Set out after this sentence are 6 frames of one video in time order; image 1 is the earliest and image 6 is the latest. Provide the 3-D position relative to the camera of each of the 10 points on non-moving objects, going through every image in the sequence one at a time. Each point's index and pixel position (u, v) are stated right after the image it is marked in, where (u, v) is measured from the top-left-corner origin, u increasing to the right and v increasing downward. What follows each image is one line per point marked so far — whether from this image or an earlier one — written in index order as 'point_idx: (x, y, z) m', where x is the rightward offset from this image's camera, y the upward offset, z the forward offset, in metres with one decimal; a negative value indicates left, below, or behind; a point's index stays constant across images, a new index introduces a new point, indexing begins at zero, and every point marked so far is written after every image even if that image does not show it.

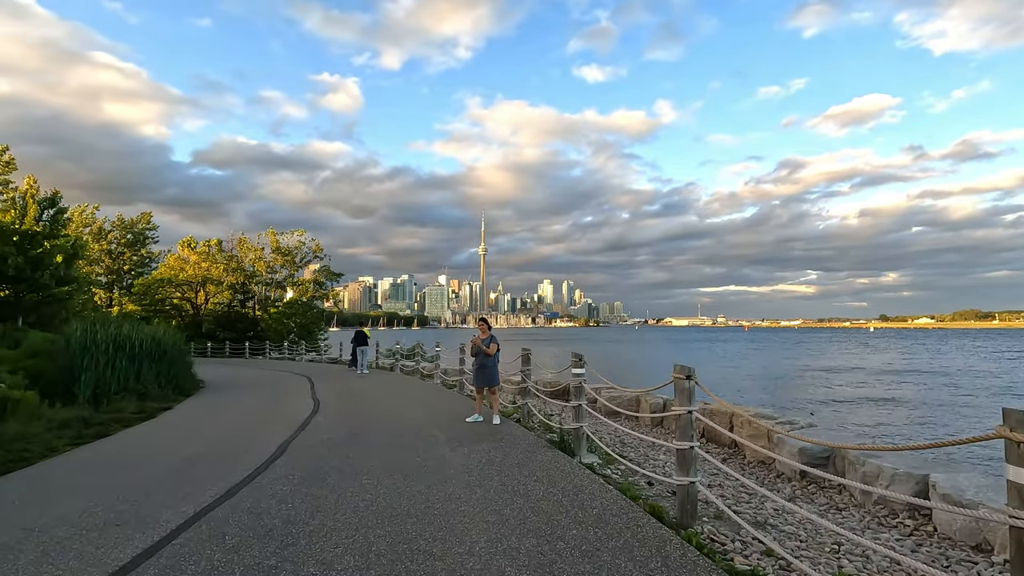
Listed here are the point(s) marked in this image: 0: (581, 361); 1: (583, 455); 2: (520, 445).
0: (+0.9, -0.9, +8.0) m
1: (+0.8, -2.0, +7.7) m
2: (+0.2, -2.0, +8.0) m
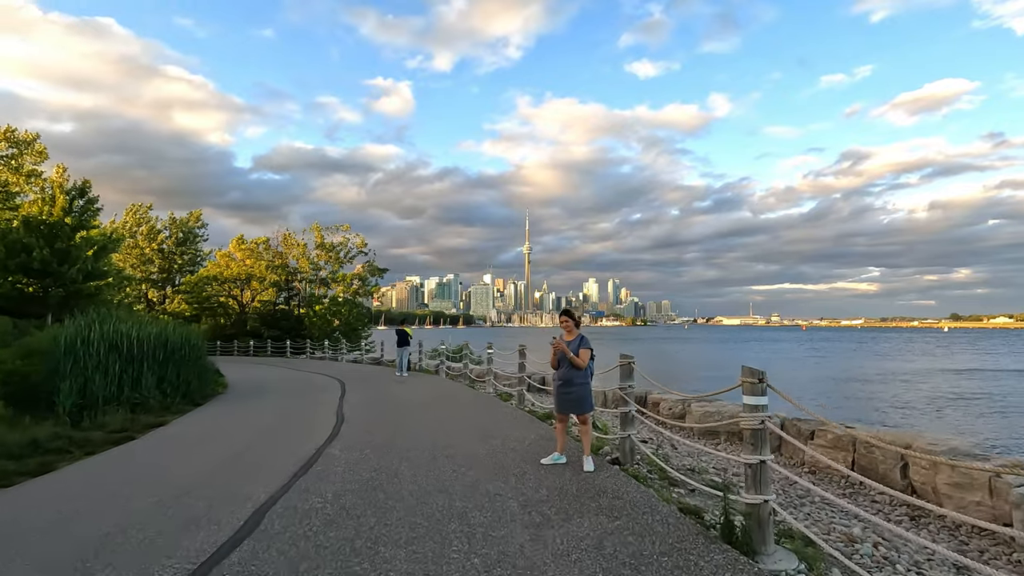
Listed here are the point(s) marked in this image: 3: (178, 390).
0: (+1.7, -0.7, +4.6) m
1: (+1.7, -1.8, +4.3) m
2: (+1.0, -1.7, +4.6) m
3: (-7.8, -2.4, +15.2) m
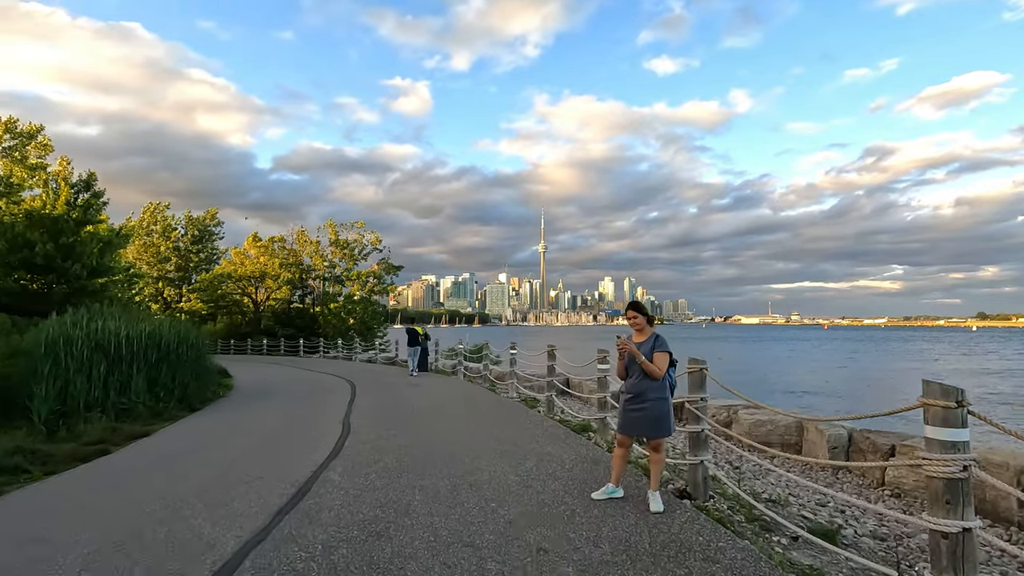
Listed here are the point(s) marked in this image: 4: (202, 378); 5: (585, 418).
0: (+2.0, -0.6, +3.0) m
1: (+2.0, -1.7, +2.7) m
2: (+1.3, -1.6, +3.1) m
3: (-7.3, -2.3, +13.8) m
4: (-7.7, -2.2, +16.1) m
5: (+1.2, -2.1, +10.5) m
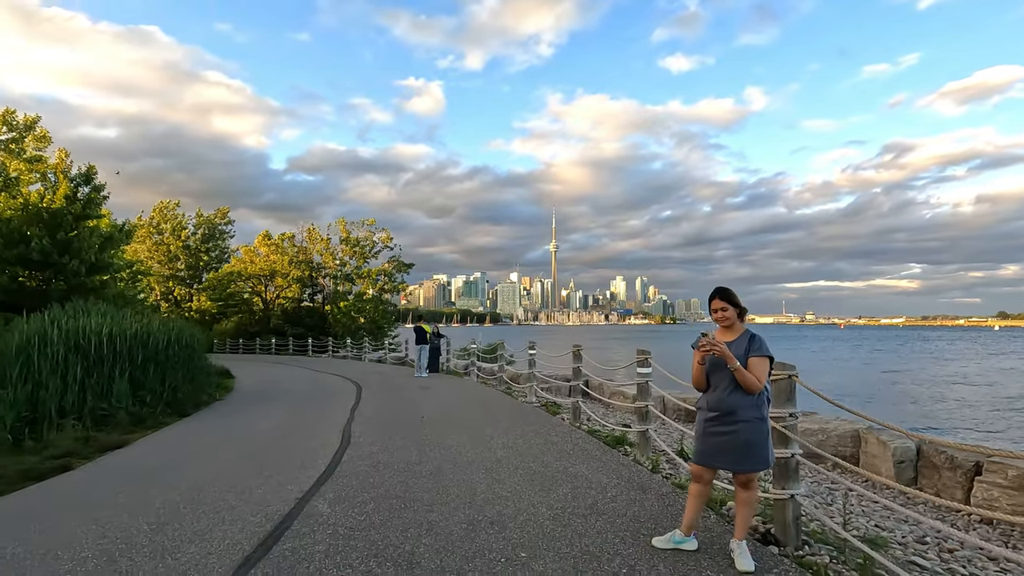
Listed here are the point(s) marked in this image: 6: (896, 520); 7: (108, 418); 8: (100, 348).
0: (+2.2, -0.4, +1.6) m
1: (+2.2, -1.5, +1.4) m
2: (+1.5, -1.5, +1.7) m
3: (-6.9, -2.2, +12.7) m
4: (-7.3, -2.1, +14.9) m
5: (+1.5, -2.0, +9.1) m
6: (+4.6, -2.8, +7.8) m
7: (-6.9, -2.2, +11.0) m
8: (-7.3, -1.1, +11.5) m
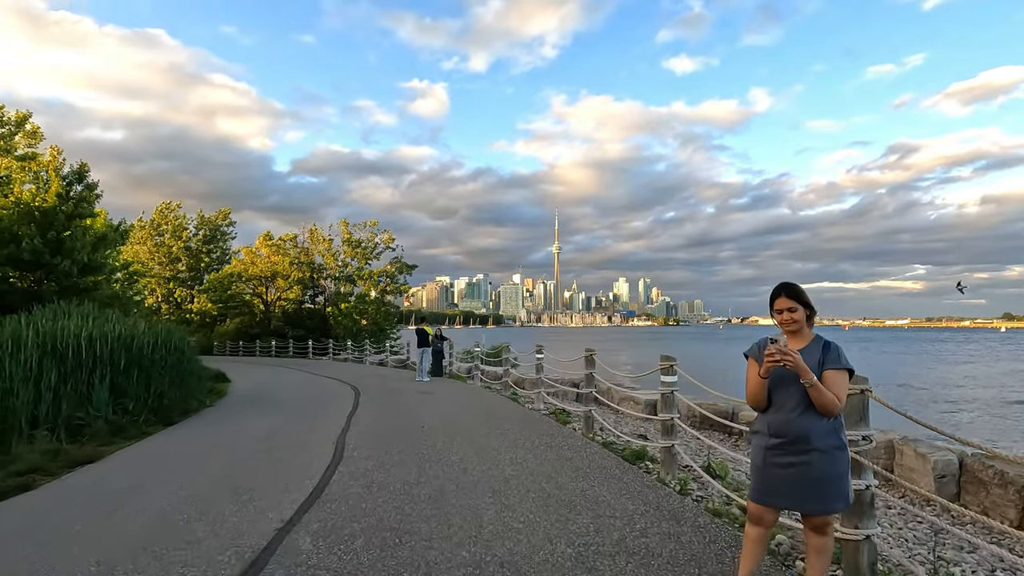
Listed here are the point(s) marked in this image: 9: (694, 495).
0: (+2.3, -0.4, +0.8) m
1: (+2.2, -1.5, +0.6) m
2: (+1.6, -1.5, +0.9) m
3: (-6.8, -2.2, +11.9) m
4: (-7.1, -2.1, +14.2) m
5: (+1.6, -2.0, +8.3) m
6: (+4.8, -2.8, +7.0) m
7: (-6.7, -2.2, +10.2) m
8: (-7.2, -1.1, +10.8) m
9: (+1.8, -2.0, +6.3) m
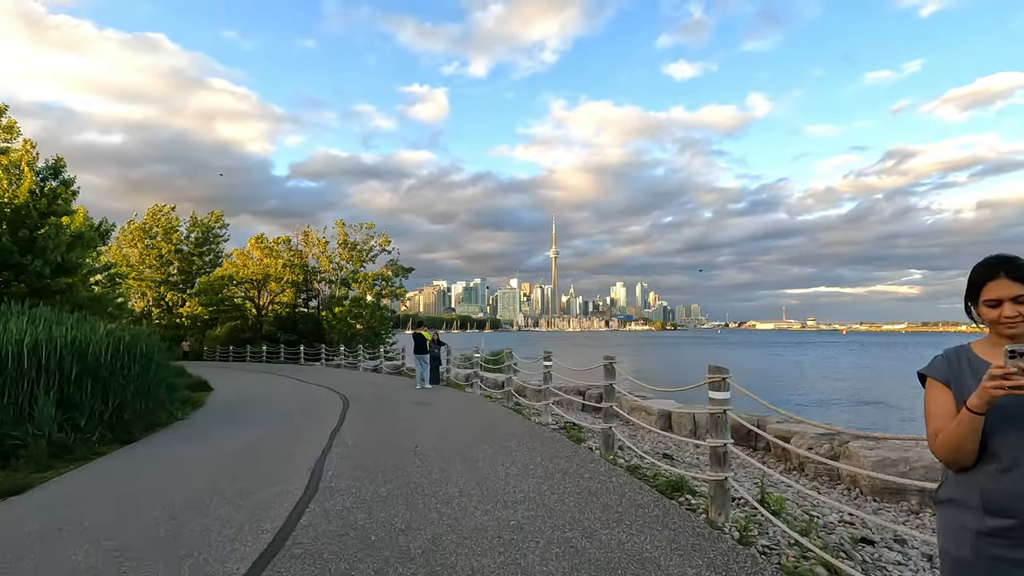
0: (+2.4, -0.3, -0.5) m
1: (+2.4, -1.4, -0.8) m
2: (+1.7, -1.4, -0.5) m
3: (-6.7, -2.1, +10.5) m
4: (-7.0, -2.1, +12.7) m
5: (+1.7, -2.0, +6.9) m
6: (+4.9, -2.7, +5.6) m
7: (-6.6, -2.2, +8.8) m
8: (-7.1, -1.0, +9.3) m
9: (+1.9, -2.0, +4.9) m
